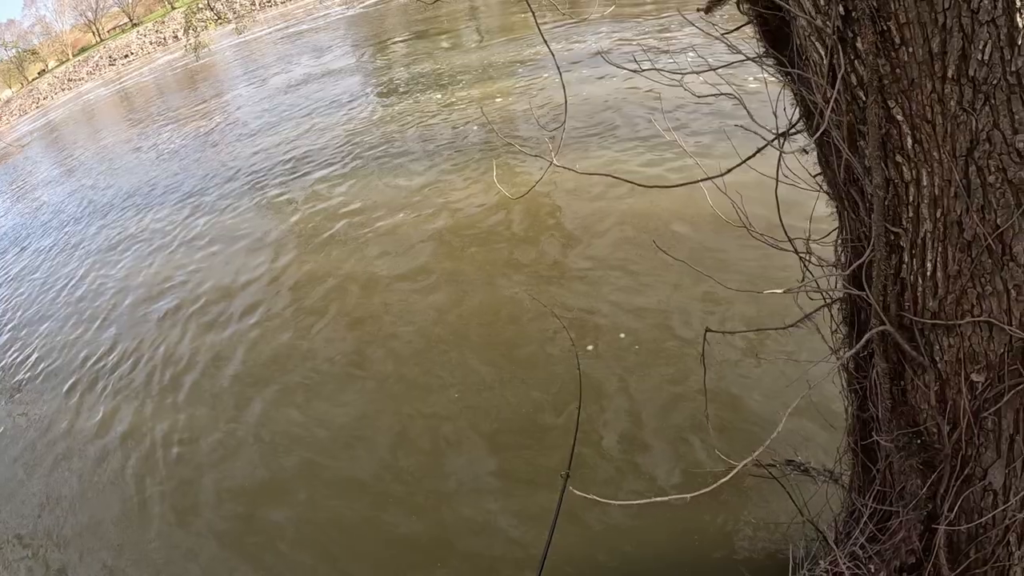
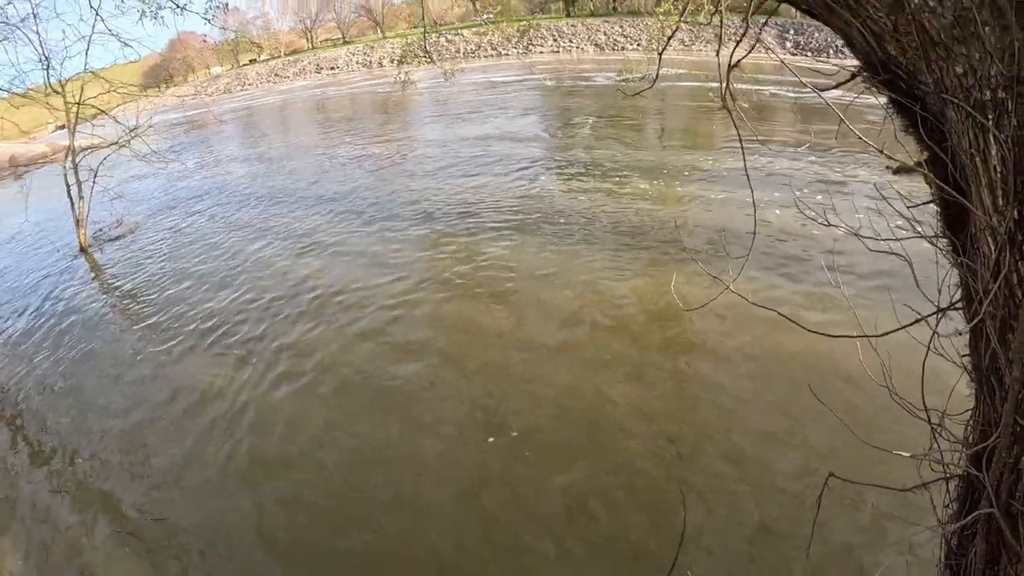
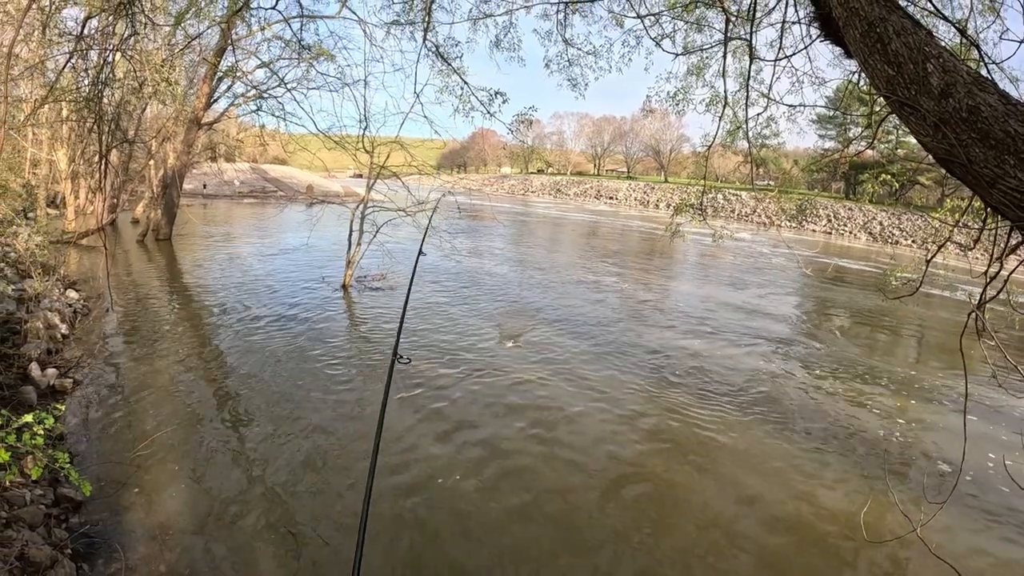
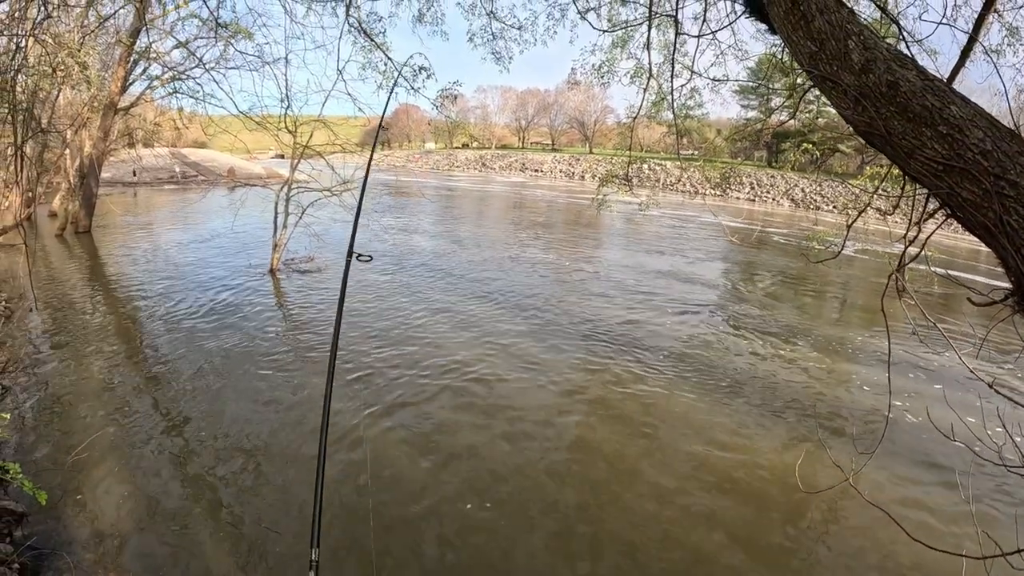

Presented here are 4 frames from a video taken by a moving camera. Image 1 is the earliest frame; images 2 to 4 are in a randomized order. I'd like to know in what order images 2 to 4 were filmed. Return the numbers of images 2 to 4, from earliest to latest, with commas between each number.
2, 4, 3
